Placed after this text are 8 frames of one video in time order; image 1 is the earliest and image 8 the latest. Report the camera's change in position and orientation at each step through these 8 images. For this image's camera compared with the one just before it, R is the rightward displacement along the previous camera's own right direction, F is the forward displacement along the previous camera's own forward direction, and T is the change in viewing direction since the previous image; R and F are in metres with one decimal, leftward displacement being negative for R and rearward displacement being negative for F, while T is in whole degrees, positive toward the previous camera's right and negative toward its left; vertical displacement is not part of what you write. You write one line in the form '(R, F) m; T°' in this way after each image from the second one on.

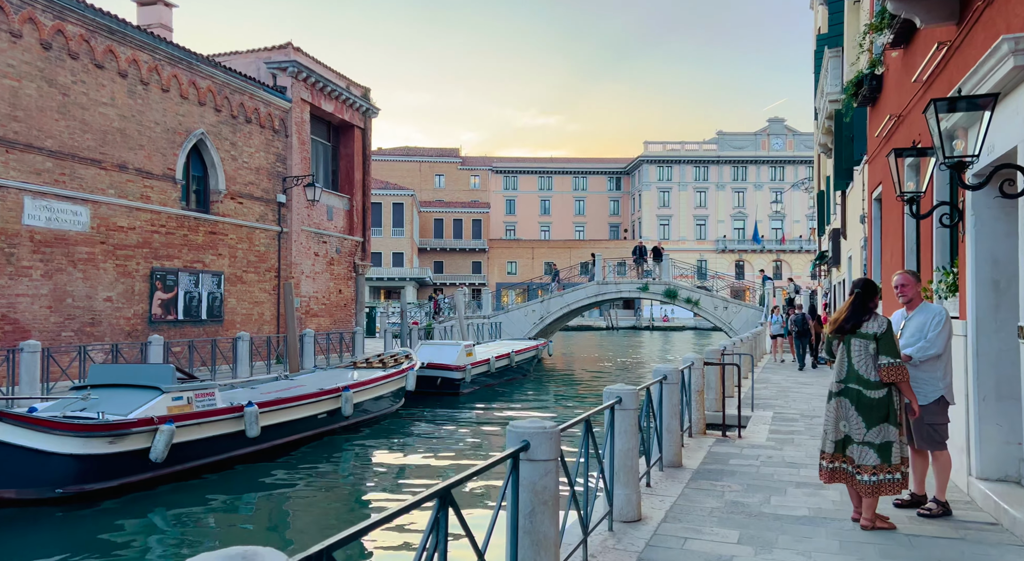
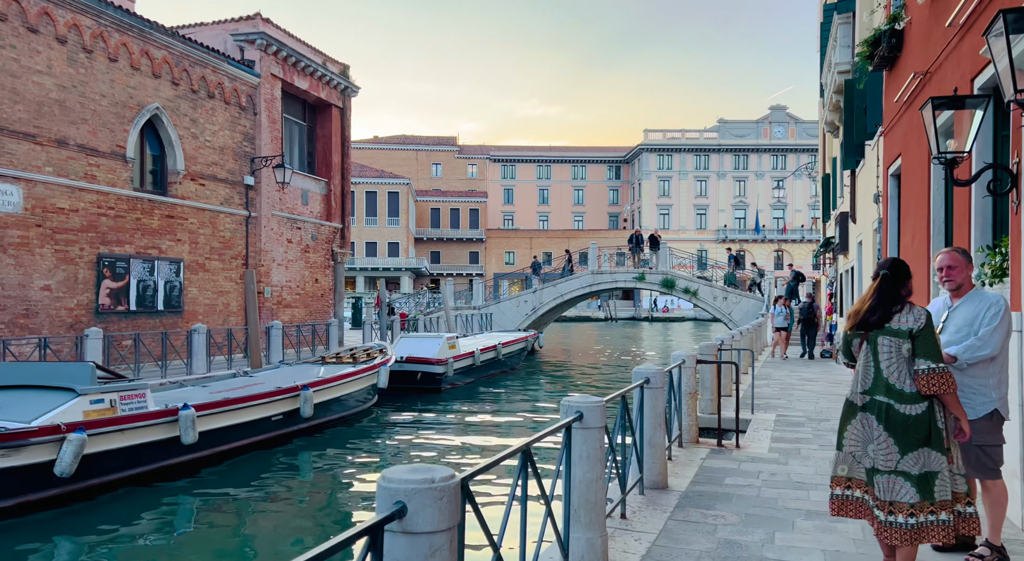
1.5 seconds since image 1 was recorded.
(+0.3, +1.3) m; 0°
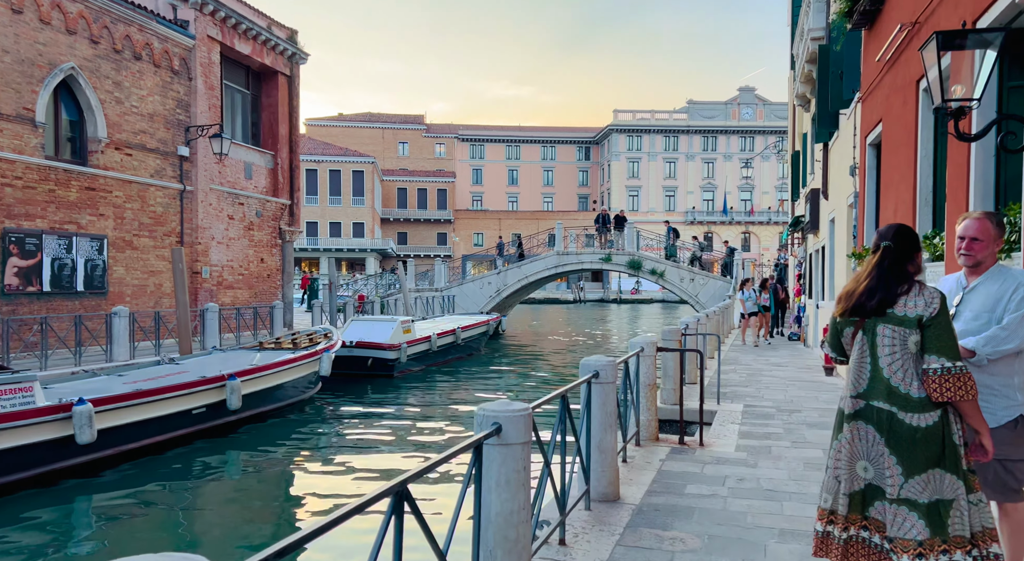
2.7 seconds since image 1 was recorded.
(+0.3, +1.1) m; +2°
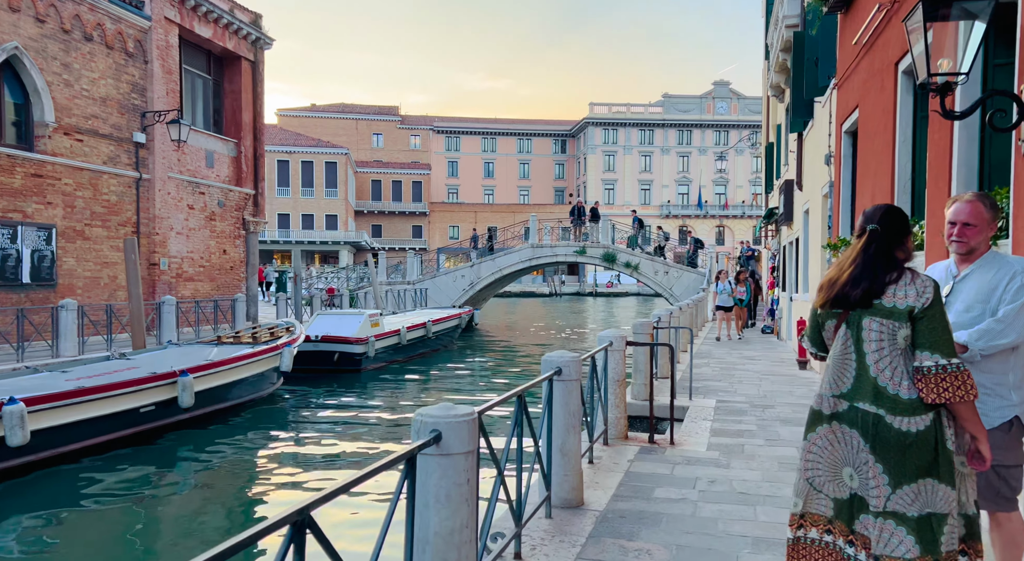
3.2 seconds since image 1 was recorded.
(+0.1, +0.5) m; +1°
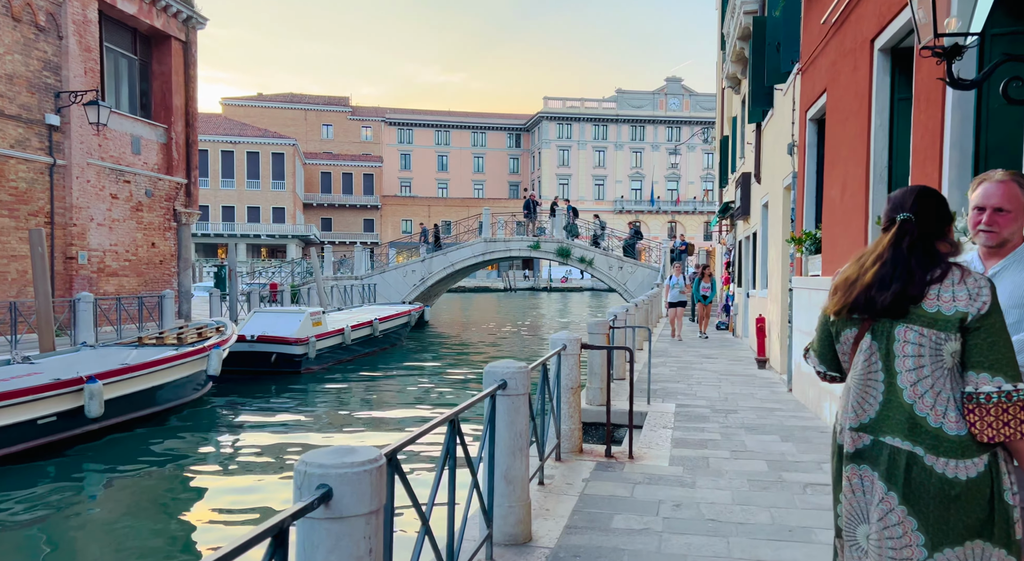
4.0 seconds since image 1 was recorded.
(+0.1, +0.9) m; +3°
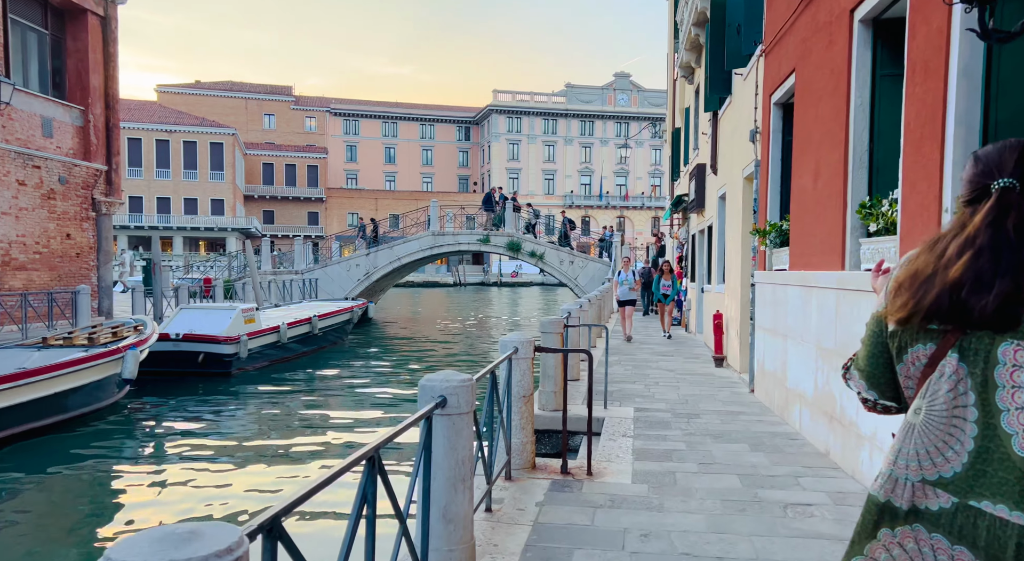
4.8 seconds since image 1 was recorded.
(0.0, +1.0) m; +3°
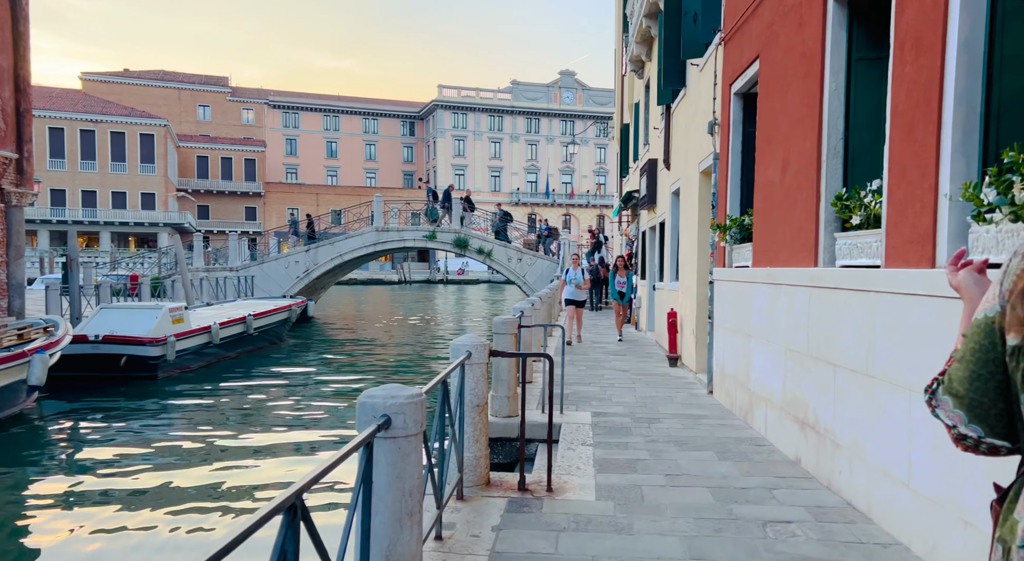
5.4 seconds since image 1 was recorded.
(0.0, +0.7) m; +3°
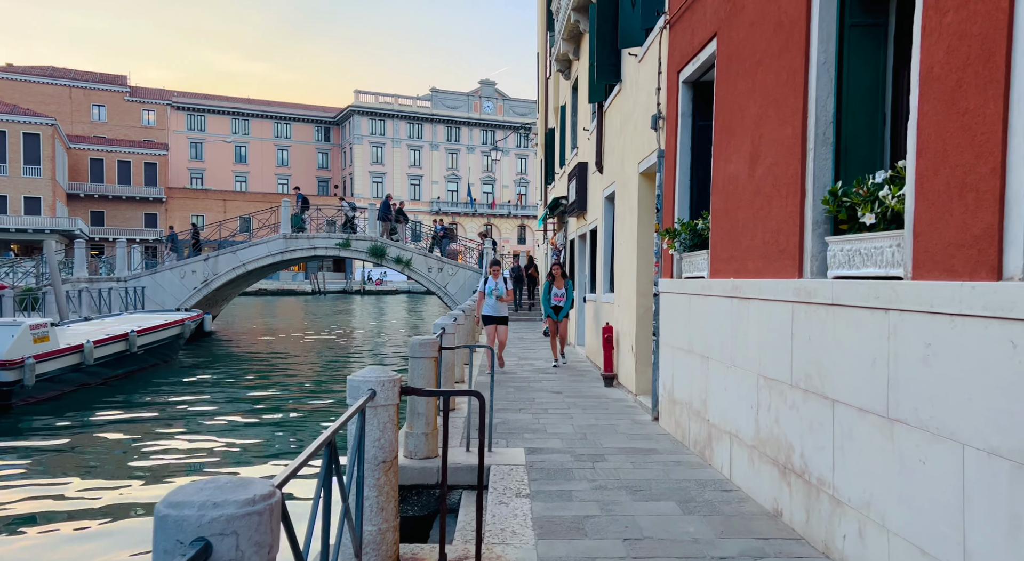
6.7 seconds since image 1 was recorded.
(0.0, +1.6) m; +5°
